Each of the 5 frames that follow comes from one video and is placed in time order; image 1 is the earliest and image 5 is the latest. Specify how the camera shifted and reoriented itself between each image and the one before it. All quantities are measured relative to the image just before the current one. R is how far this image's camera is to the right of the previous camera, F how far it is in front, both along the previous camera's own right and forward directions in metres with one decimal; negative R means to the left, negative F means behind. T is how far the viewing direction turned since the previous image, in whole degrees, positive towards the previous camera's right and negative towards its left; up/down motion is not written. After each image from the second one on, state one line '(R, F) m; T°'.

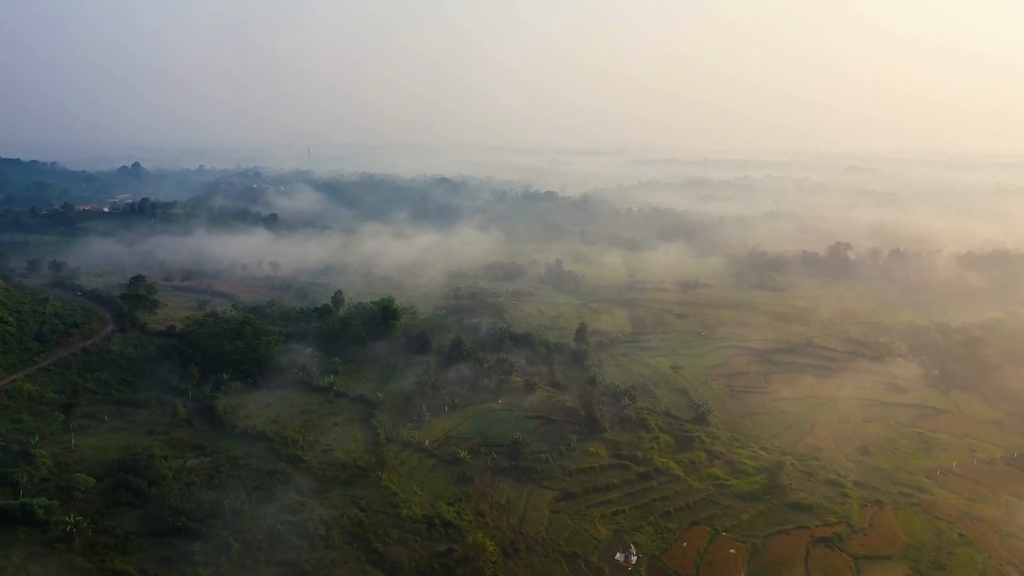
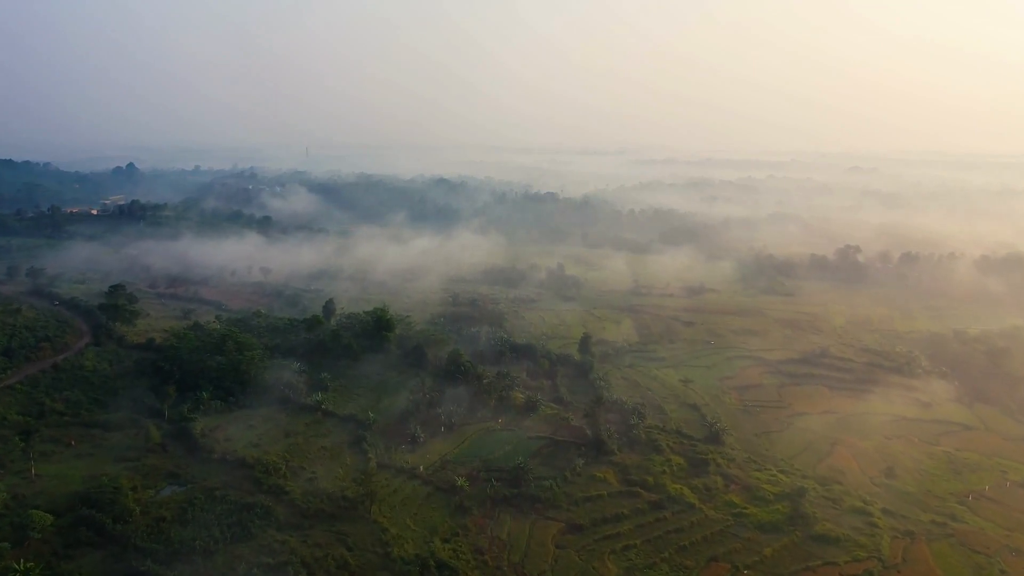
(-0.1, +2.1) m; 0°
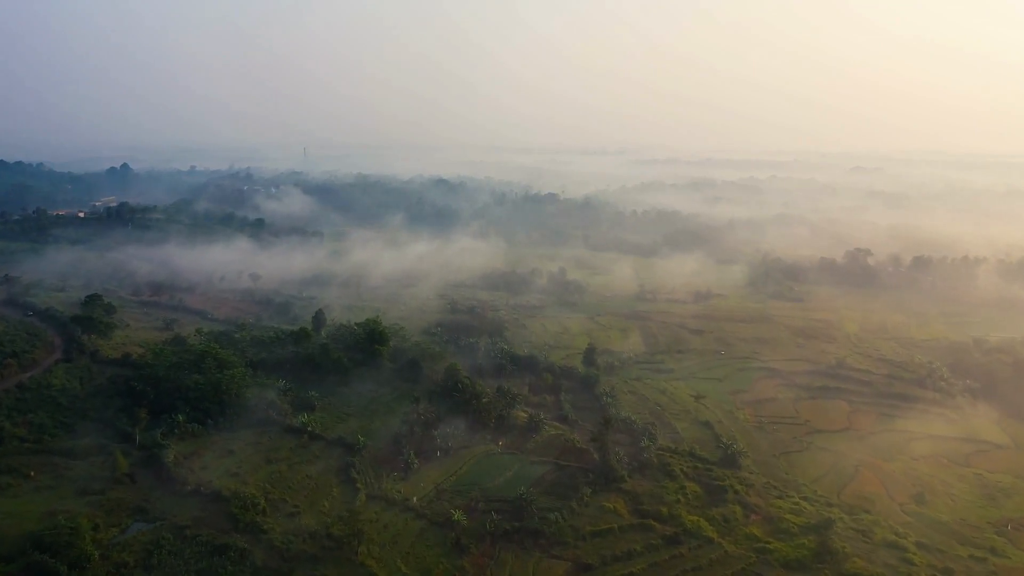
(-0.1, +2.2) m; 0°
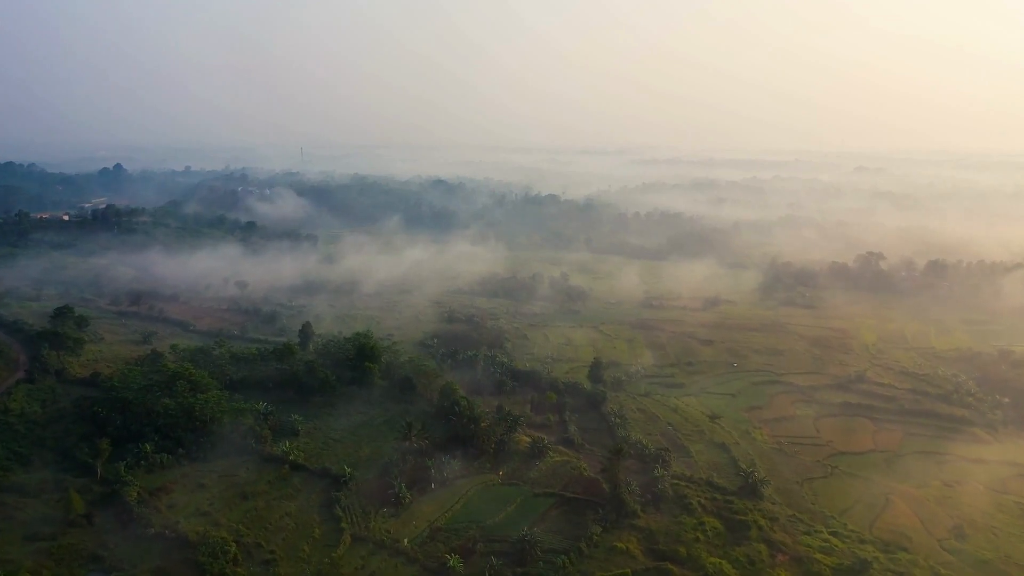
(-0.1, +2.4) m; 0°
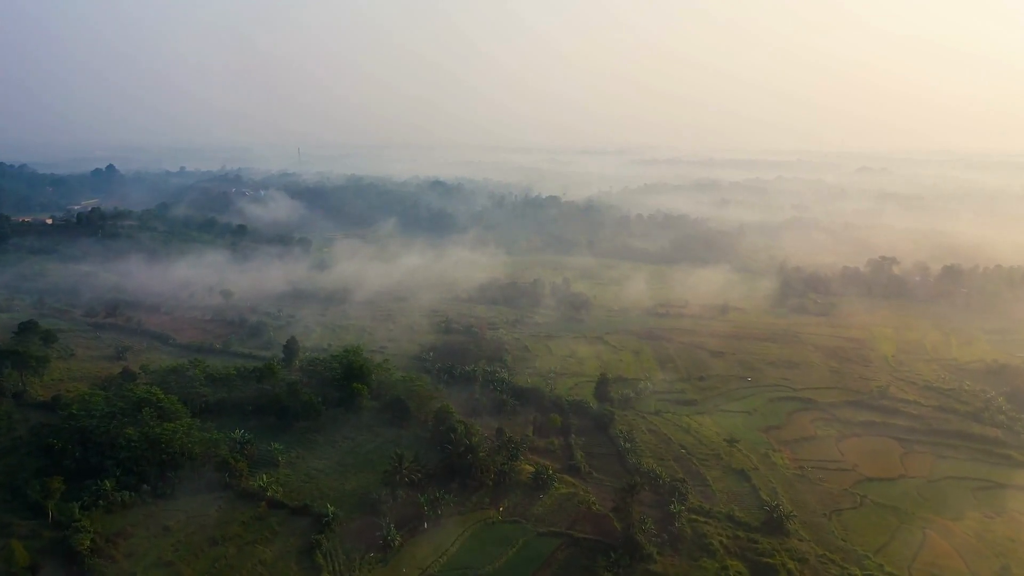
(-0.1, +2.4) m; 0°
